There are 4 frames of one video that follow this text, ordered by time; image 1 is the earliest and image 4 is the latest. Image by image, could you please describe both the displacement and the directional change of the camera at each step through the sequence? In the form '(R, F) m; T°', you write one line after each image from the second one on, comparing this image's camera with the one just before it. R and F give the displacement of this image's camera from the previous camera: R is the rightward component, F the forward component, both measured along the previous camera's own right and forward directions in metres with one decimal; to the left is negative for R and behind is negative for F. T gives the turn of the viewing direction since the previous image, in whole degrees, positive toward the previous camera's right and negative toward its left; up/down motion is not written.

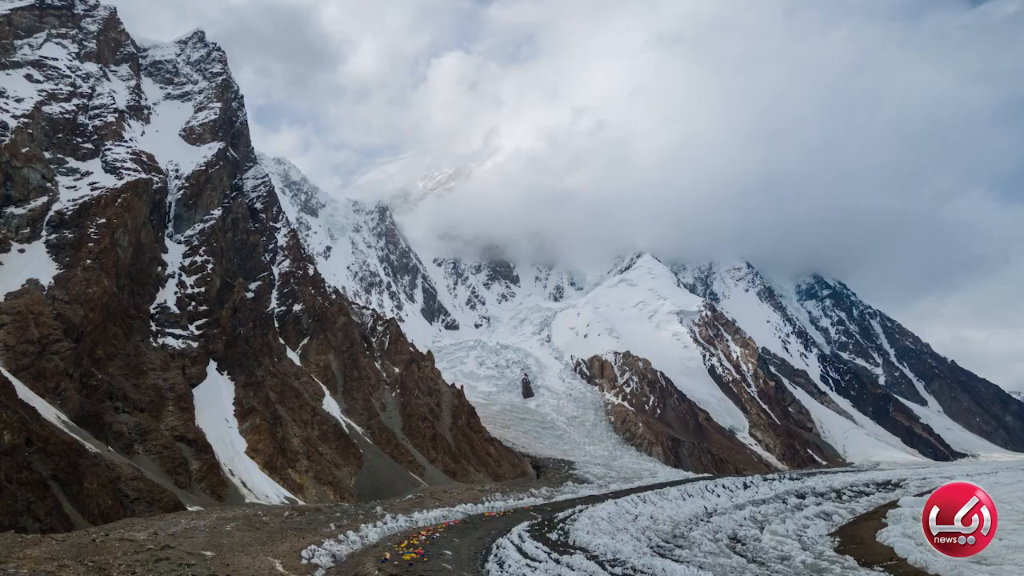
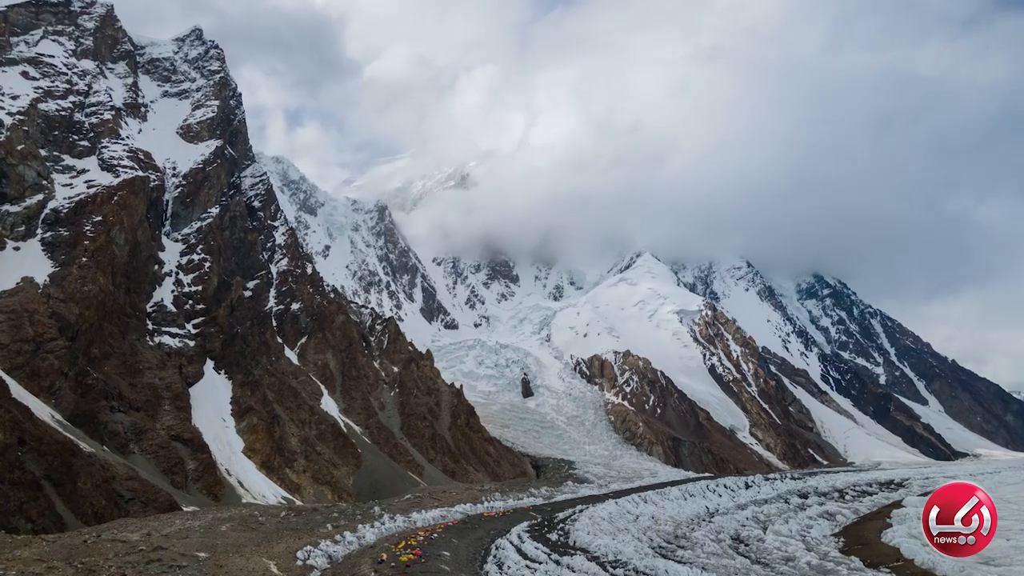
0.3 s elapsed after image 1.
(0.0, +0.4) m; 0°
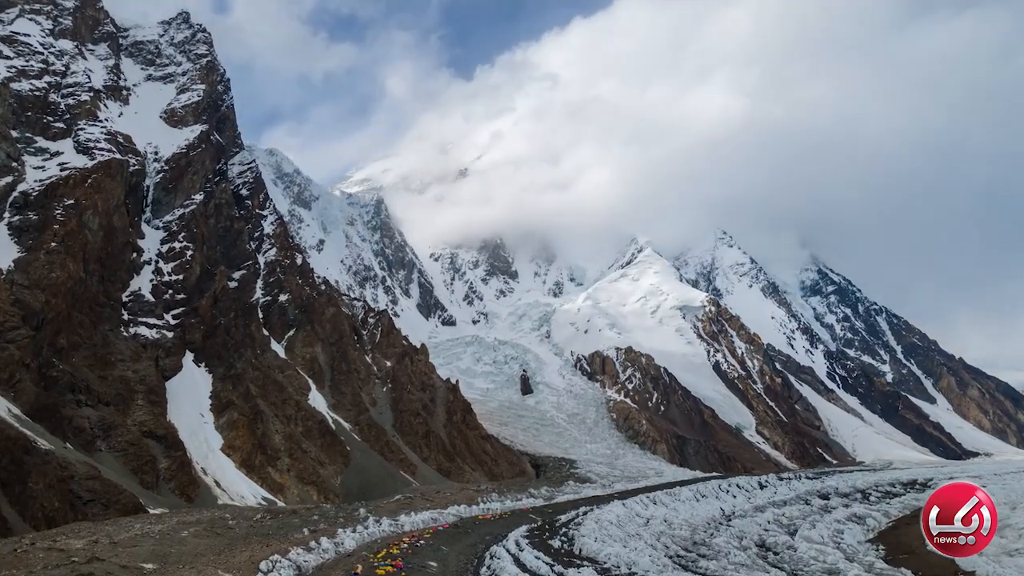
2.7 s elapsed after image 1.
(+0.1, +3.2) m; 0°
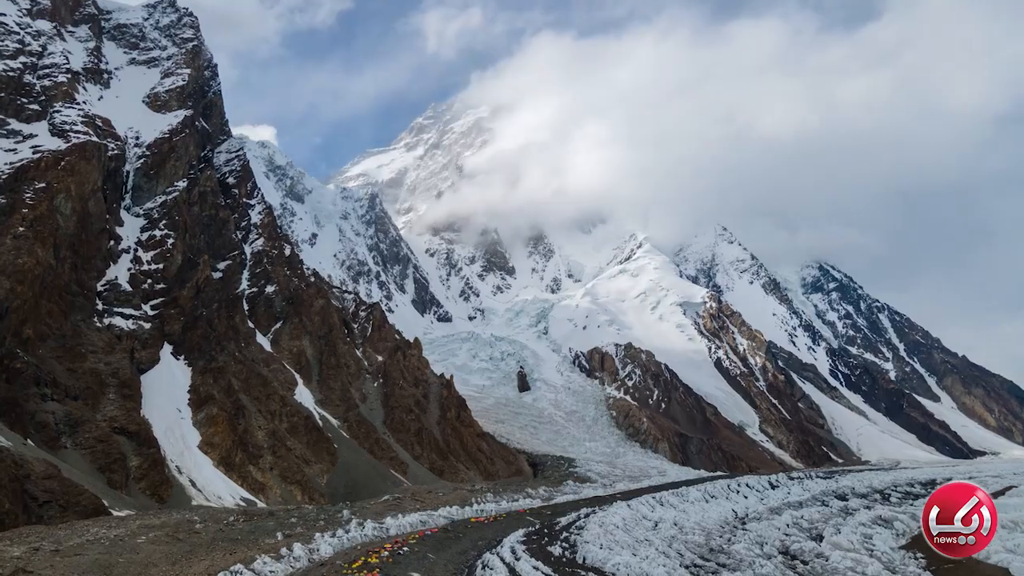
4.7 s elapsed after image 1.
(+0.1, +2.6) m; 0°
